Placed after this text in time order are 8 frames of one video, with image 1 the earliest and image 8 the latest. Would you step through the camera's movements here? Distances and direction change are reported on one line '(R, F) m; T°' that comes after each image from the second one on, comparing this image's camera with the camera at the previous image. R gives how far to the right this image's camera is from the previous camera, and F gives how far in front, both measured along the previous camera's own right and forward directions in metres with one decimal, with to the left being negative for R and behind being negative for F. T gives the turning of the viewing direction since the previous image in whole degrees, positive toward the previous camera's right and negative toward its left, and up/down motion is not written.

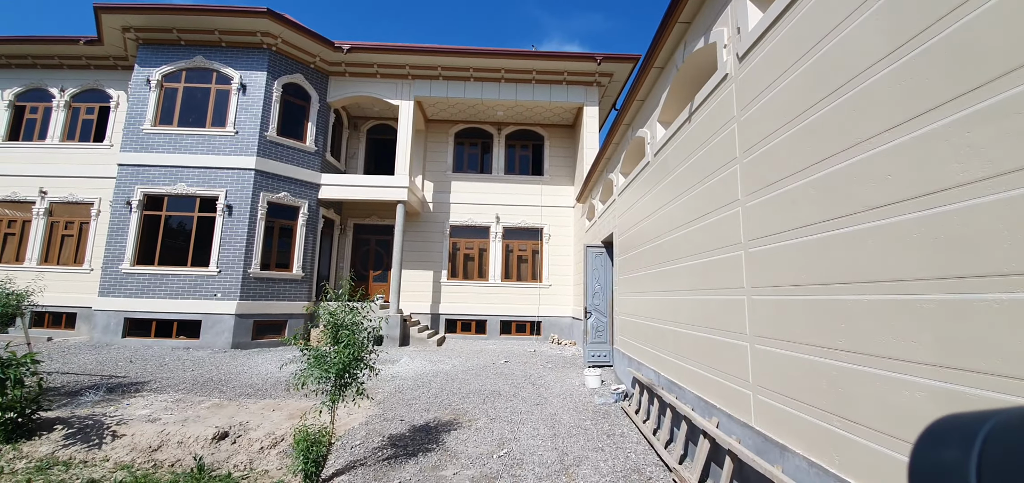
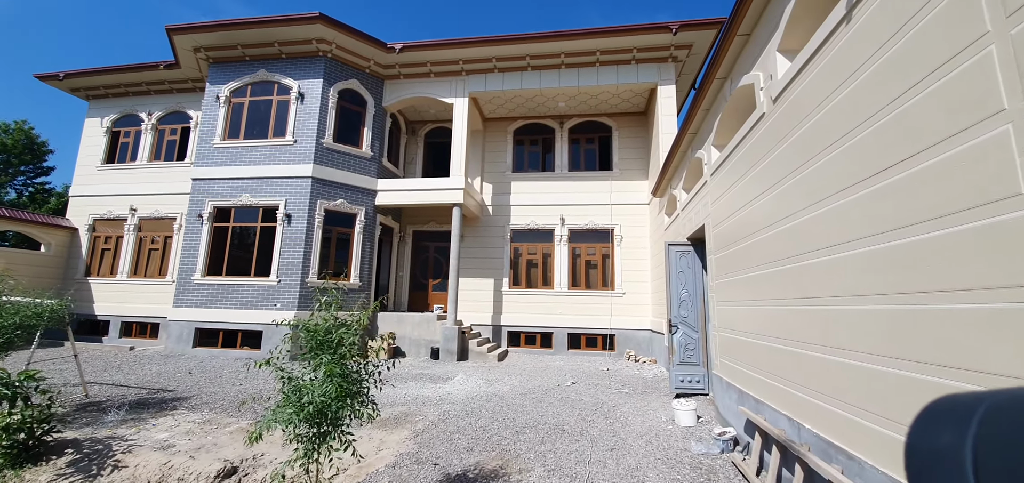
(+0.1, +1.2) m; -10°
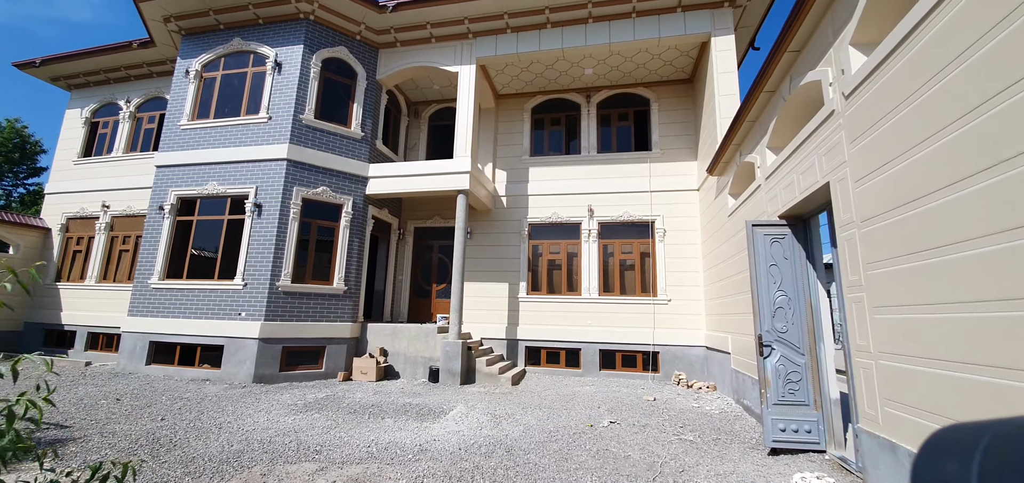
(+0.2, +2.0) m; -3°
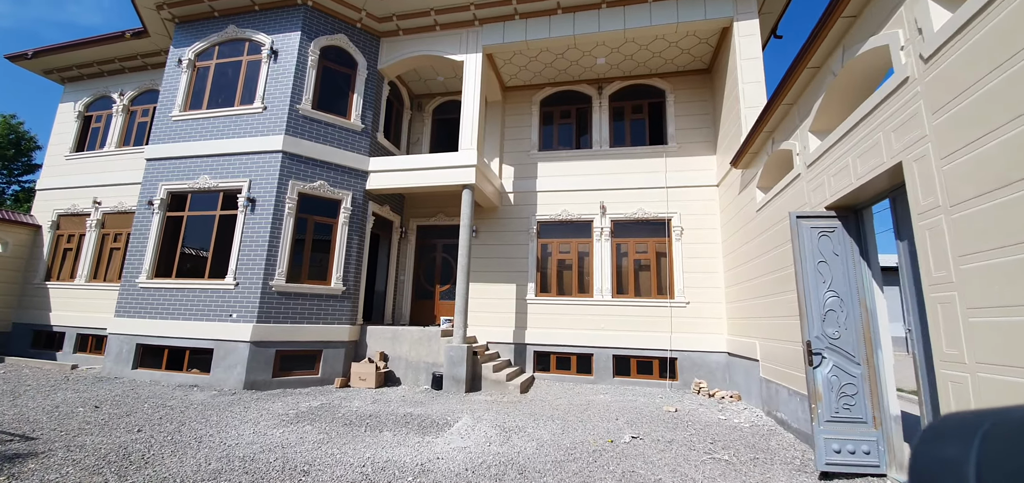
(-0.1, +0.5) m; 0°
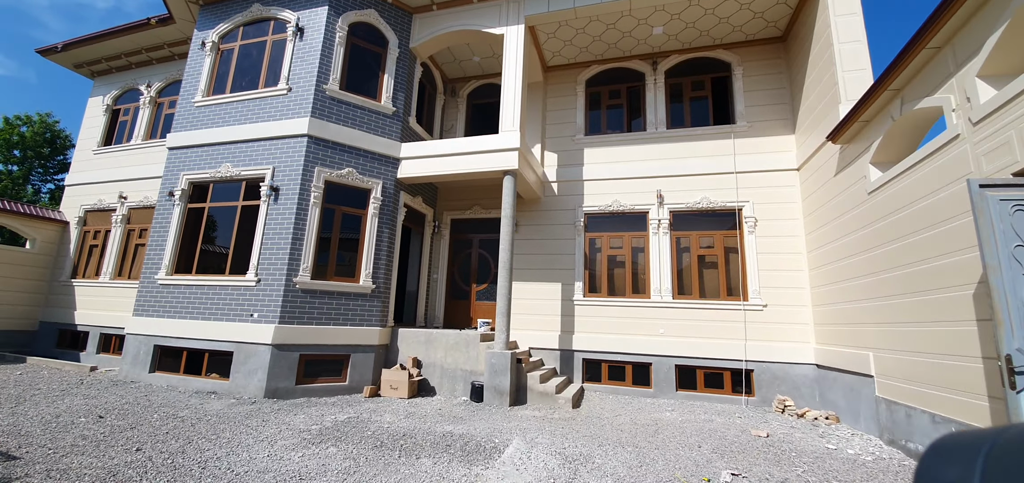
(-0.4, +0.9) m; -3°
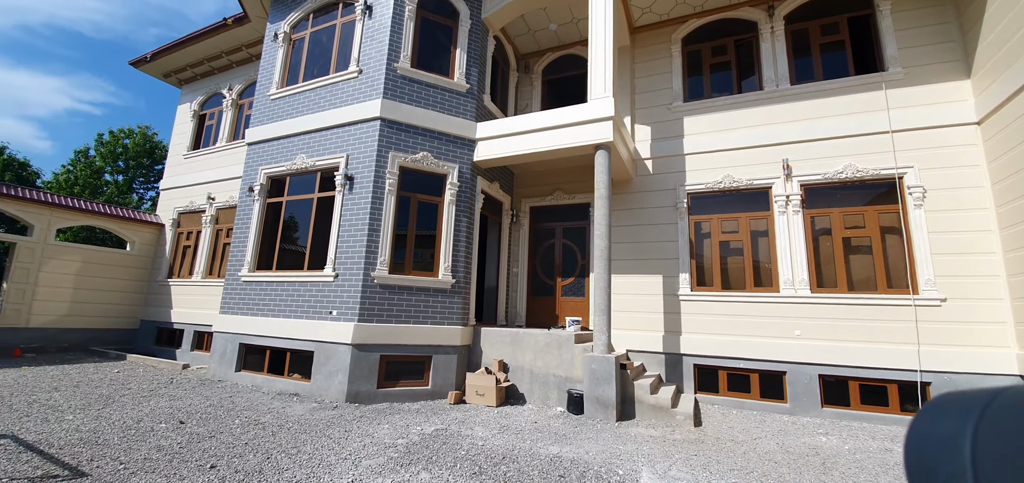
(-0.6, +0.9) m; -8°
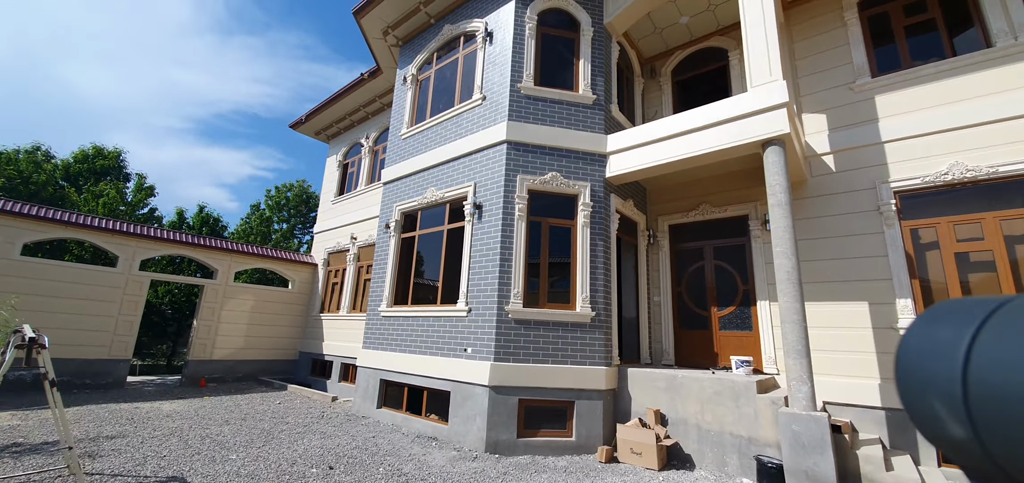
(-0.5, +0.7) m; -15°
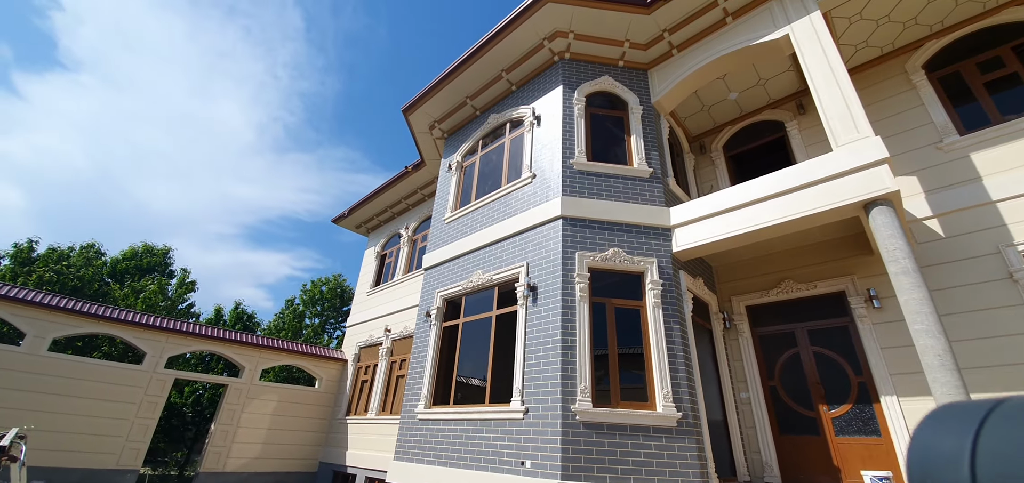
(-0.4, +0.6) m; -4°
